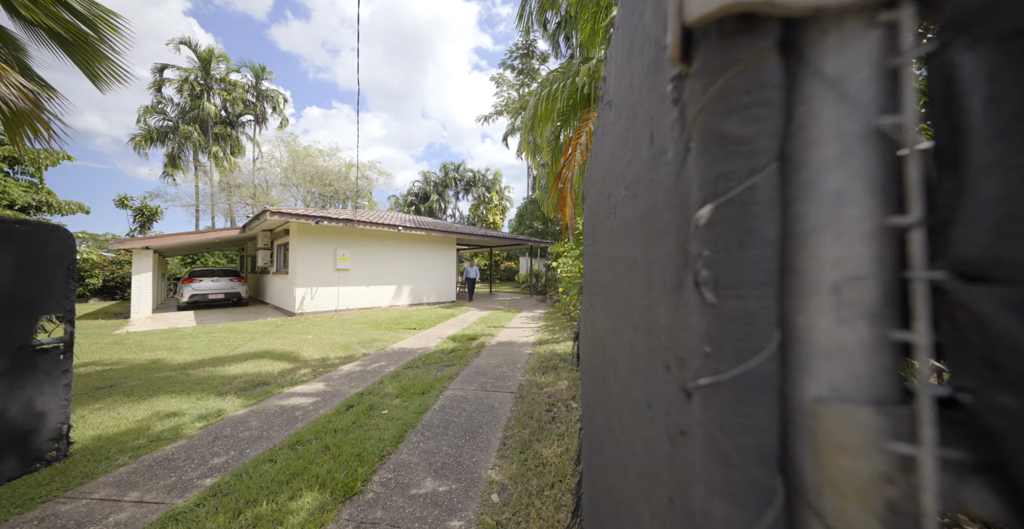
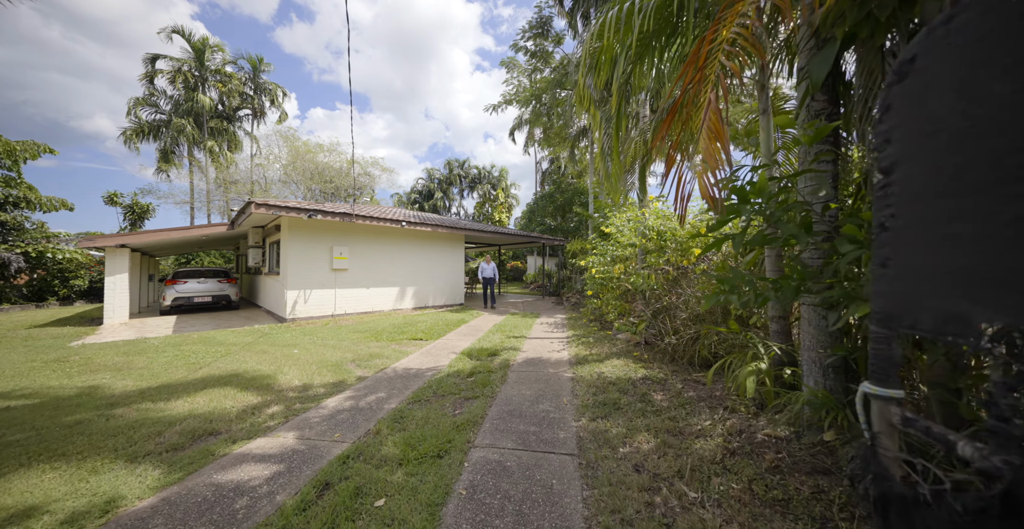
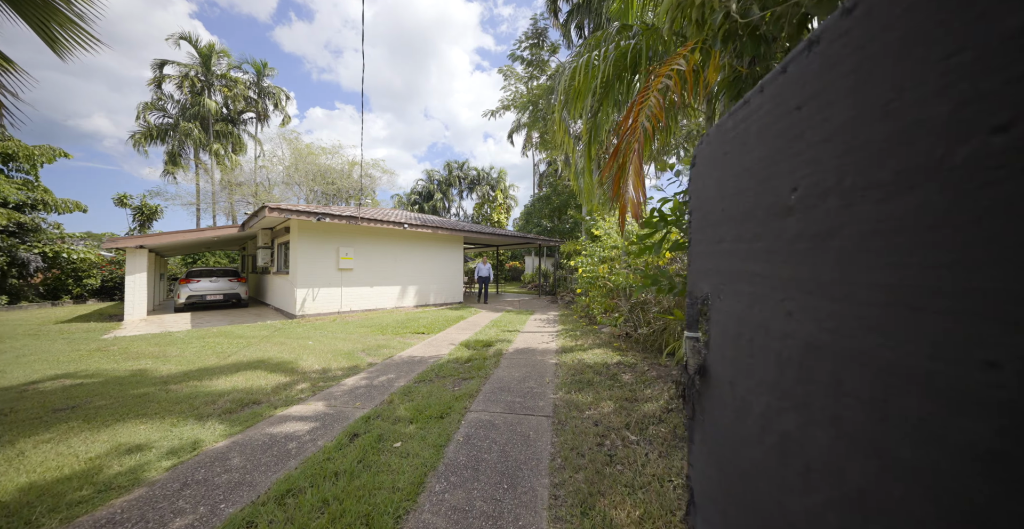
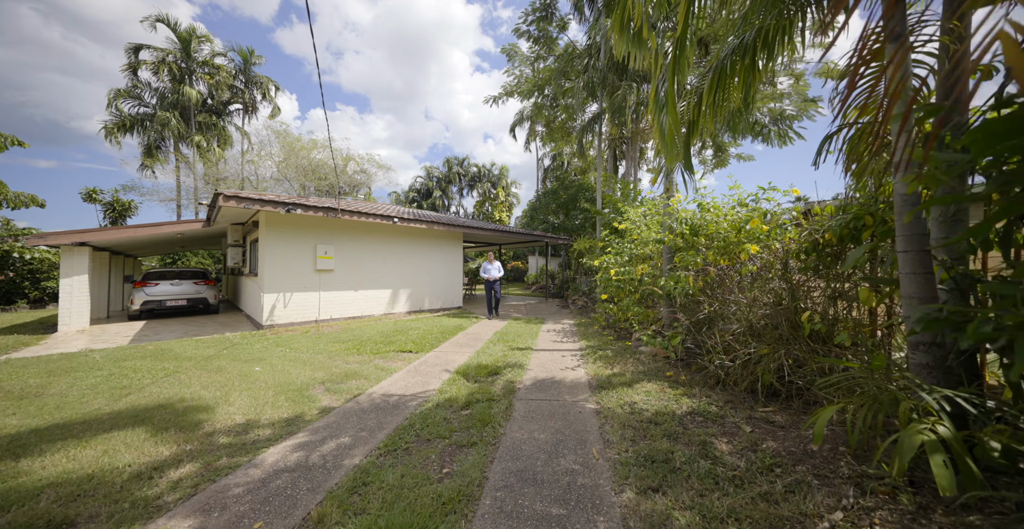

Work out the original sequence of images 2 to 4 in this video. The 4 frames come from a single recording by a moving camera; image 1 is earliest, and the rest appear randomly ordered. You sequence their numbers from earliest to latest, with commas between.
3, 2, 4
